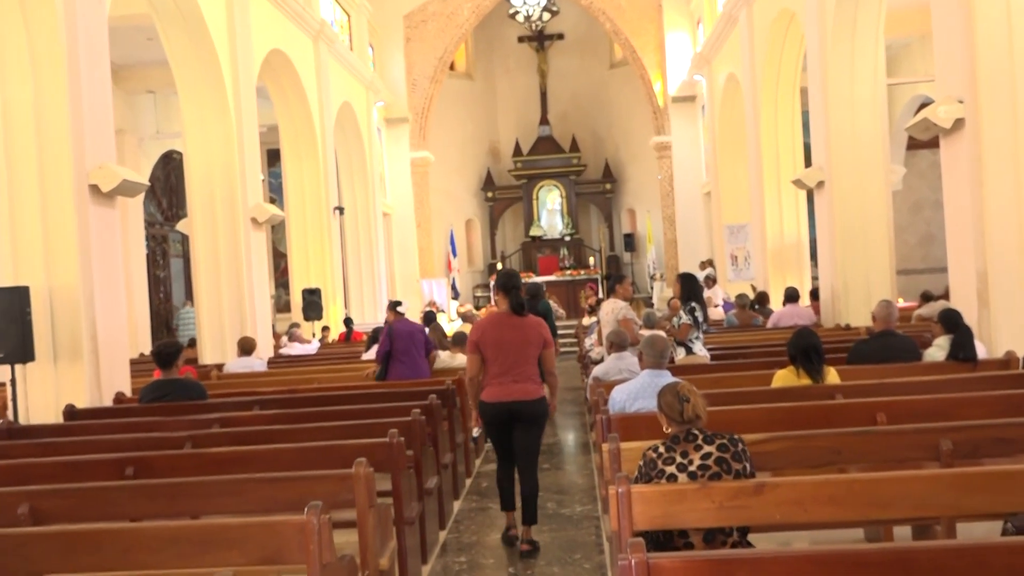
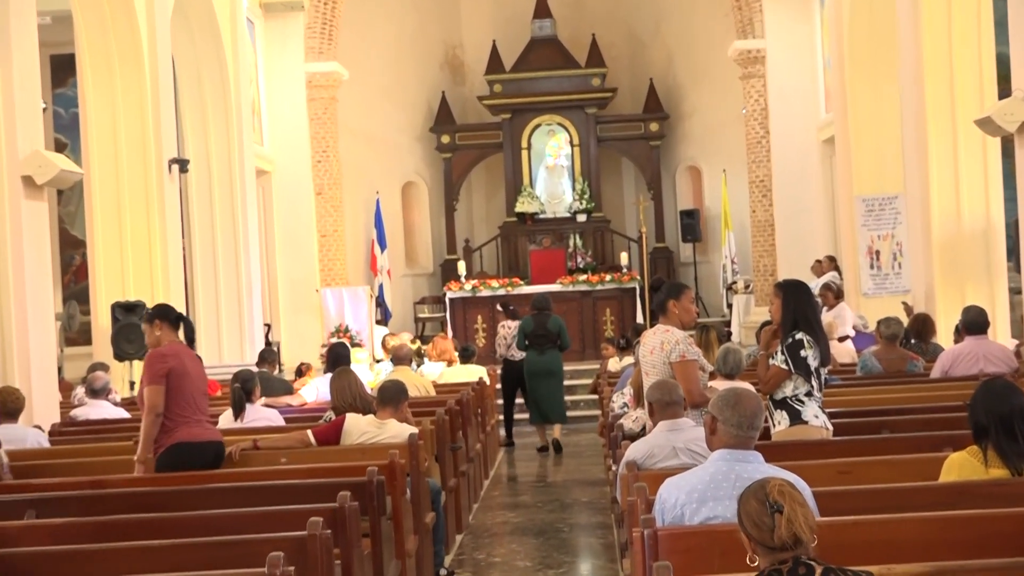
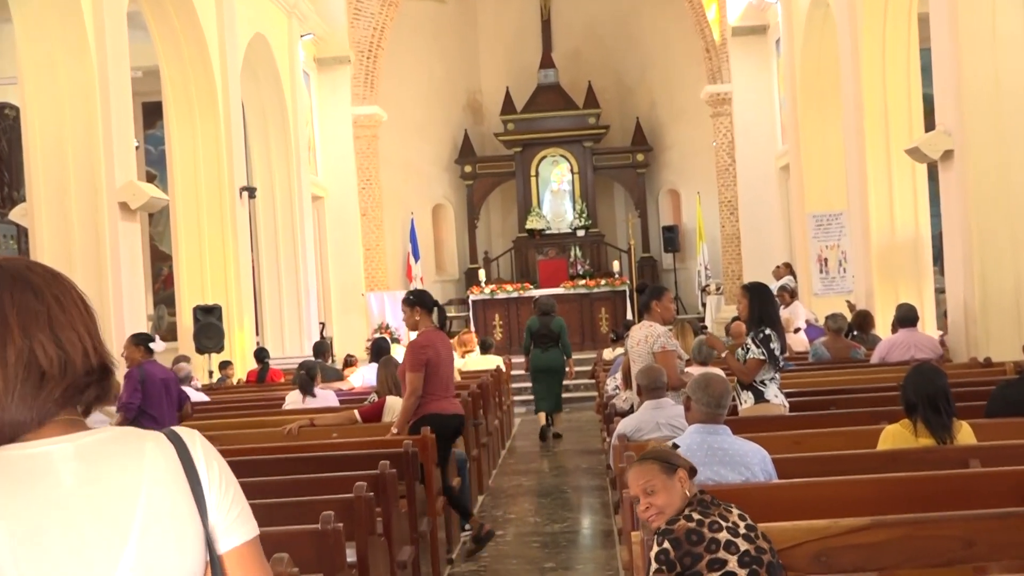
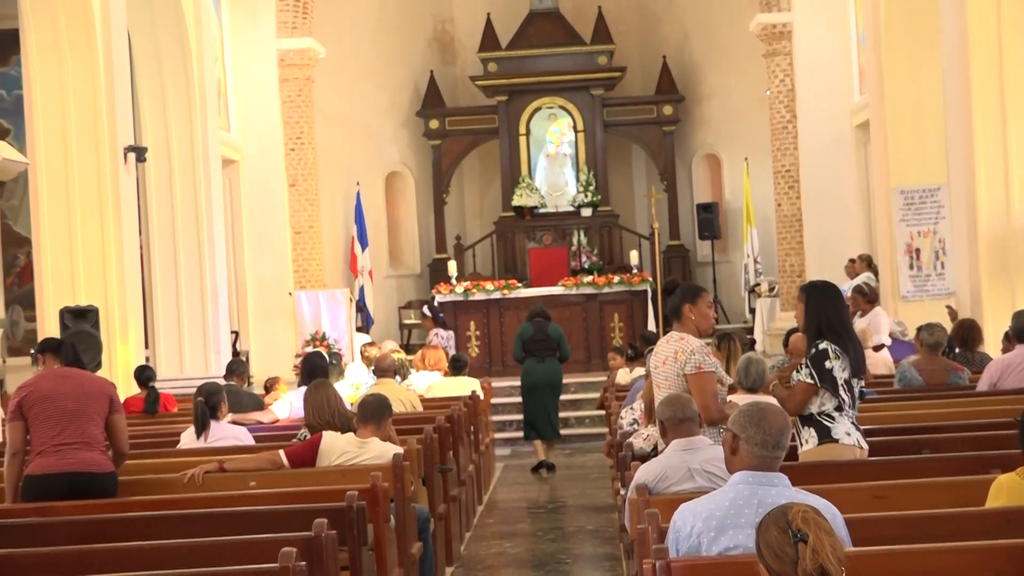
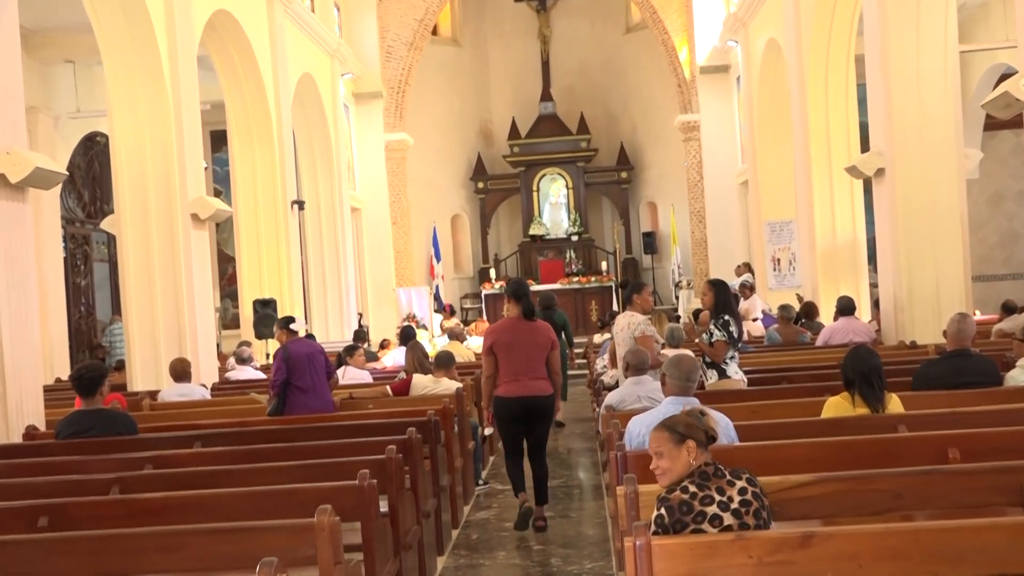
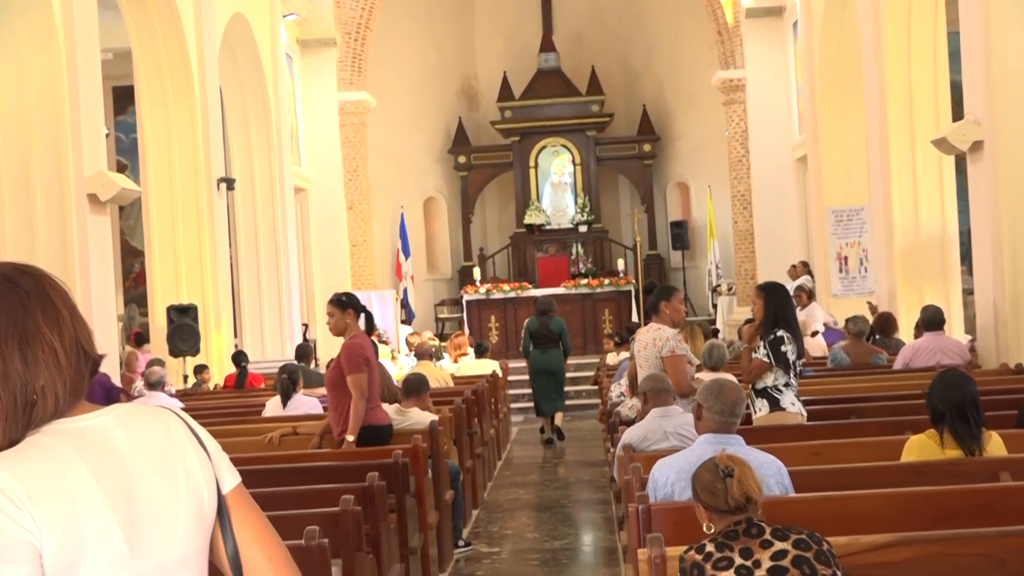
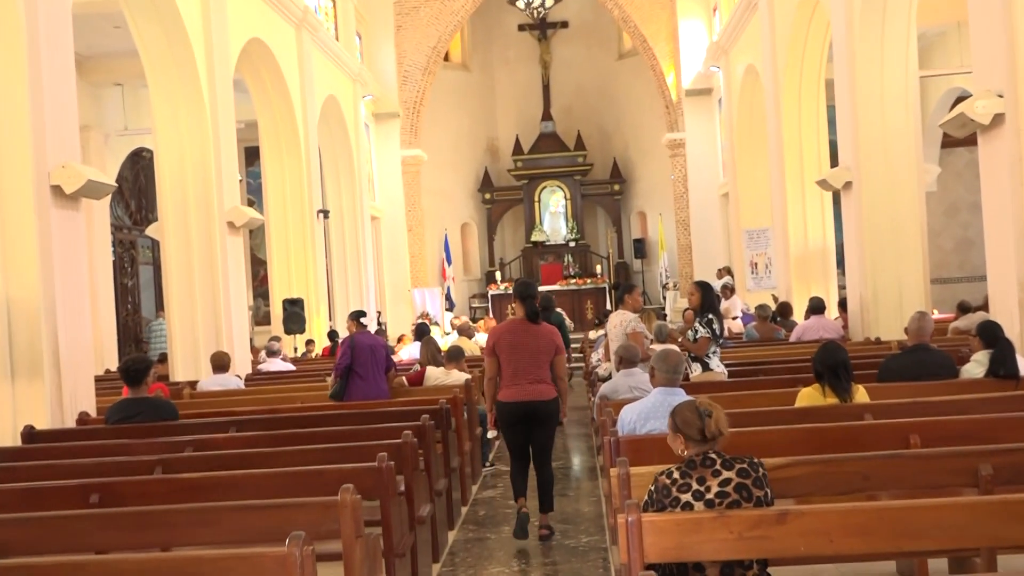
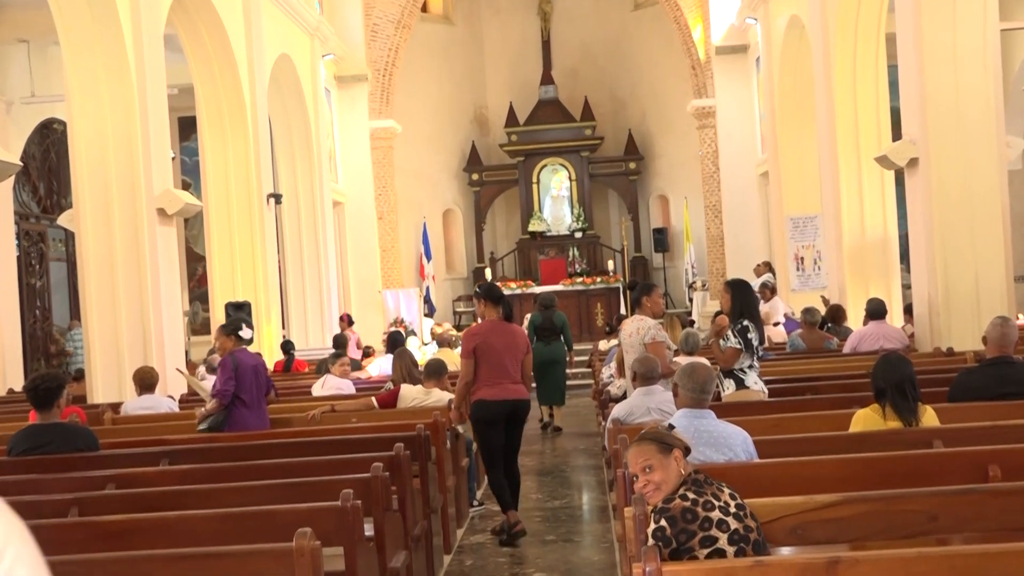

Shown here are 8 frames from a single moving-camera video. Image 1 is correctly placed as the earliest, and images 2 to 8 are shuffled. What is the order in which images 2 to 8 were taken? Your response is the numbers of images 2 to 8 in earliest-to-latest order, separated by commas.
7, 5, 8, 3, 6, 2, 4
